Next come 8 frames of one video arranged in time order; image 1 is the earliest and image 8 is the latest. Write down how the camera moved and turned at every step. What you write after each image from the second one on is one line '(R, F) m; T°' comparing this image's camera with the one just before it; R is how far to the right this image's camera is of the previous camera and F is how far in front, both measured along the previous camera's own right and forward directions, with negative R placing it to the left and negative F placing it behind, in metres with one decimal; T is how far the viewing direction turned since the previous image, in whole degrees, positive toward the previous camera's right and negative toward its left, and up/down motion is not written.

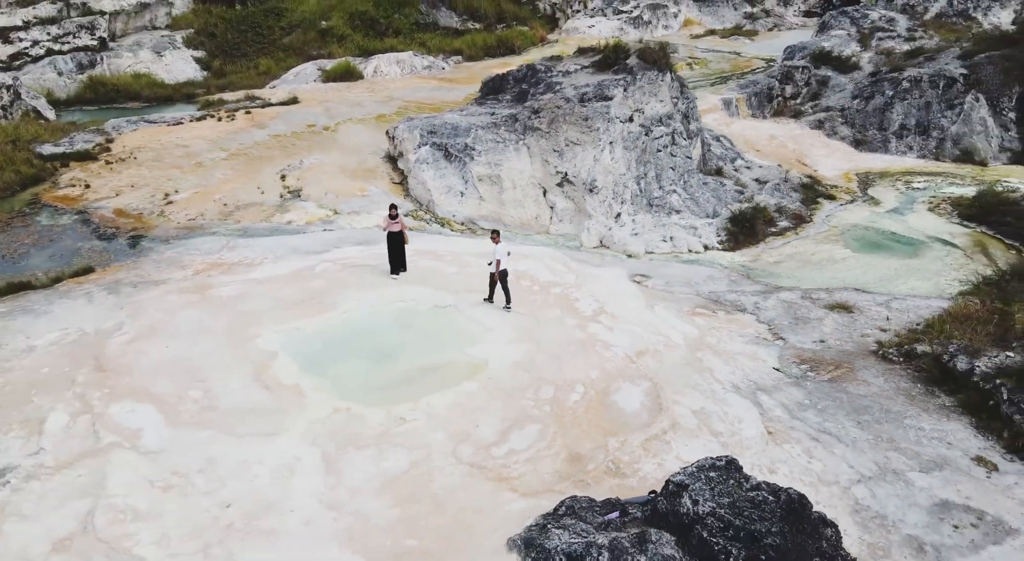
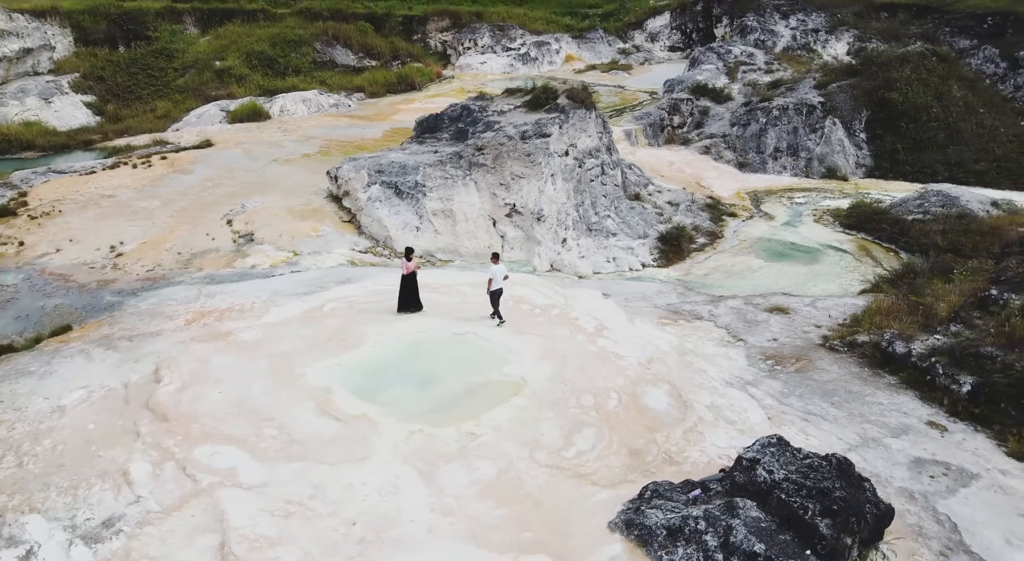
(-1.0, -0.3) m; +8°
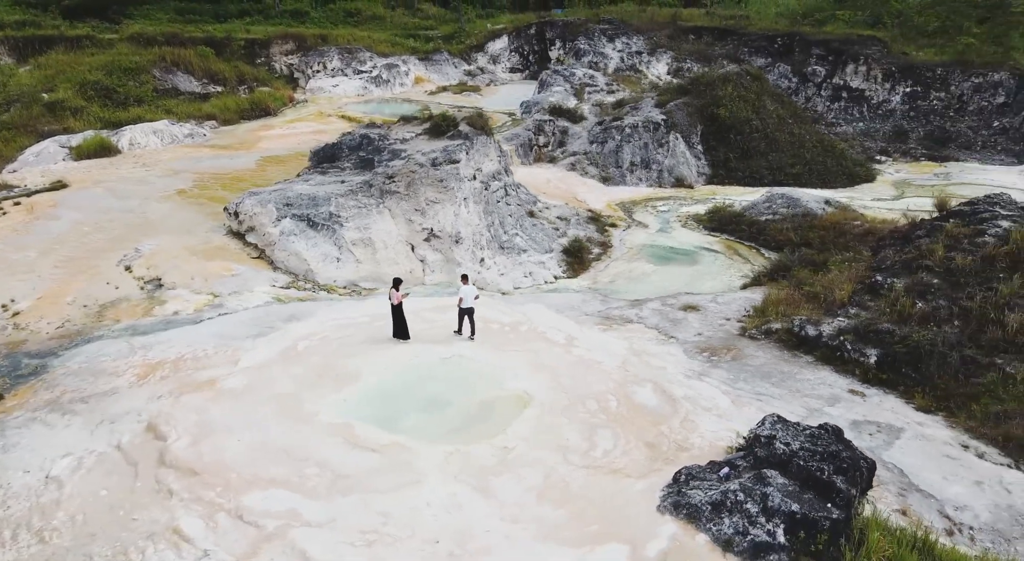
(-1.0, -0.2) m; +11°
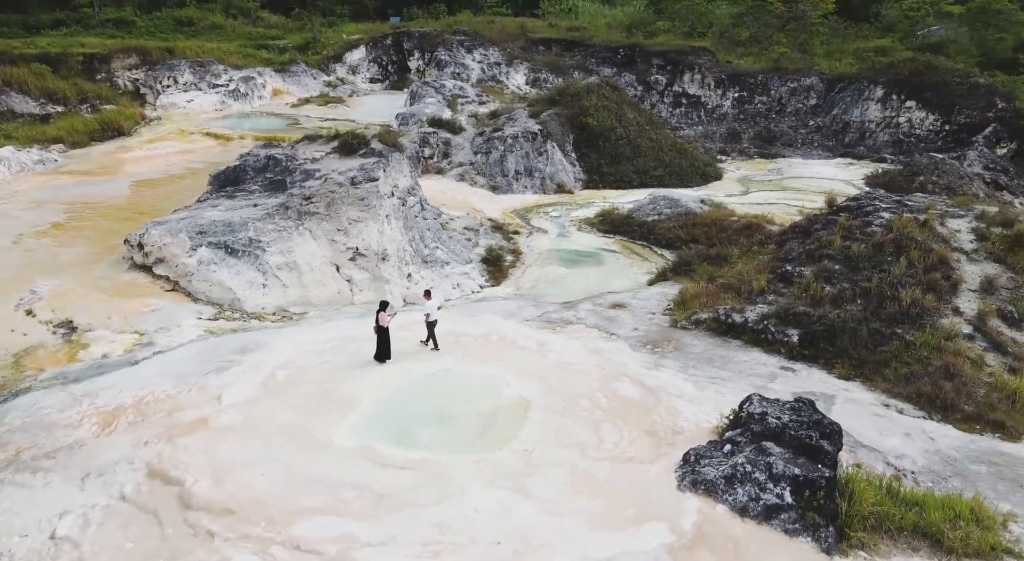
(-0.8, -0.1) m; +10°
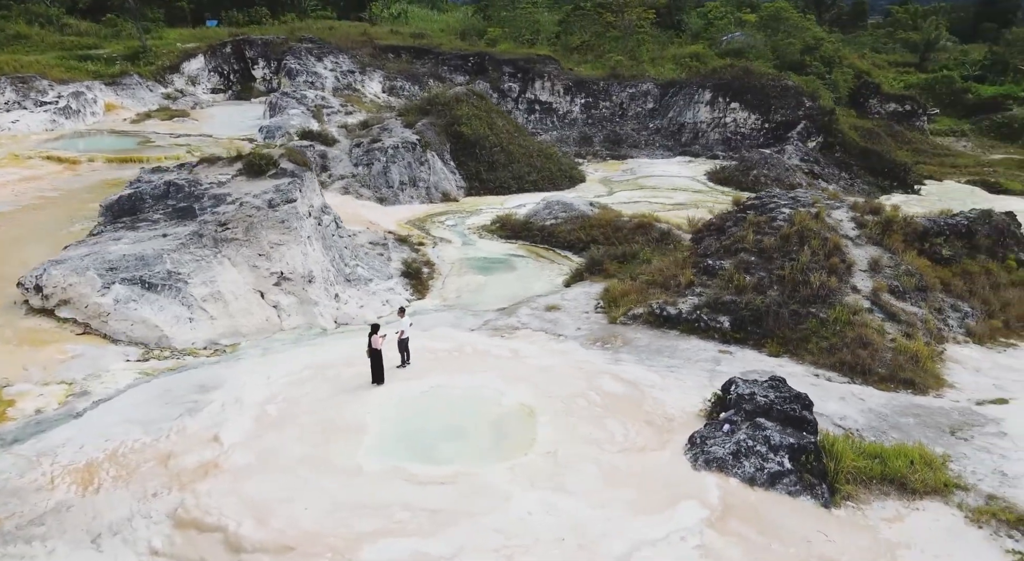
(-0.9, -0.1) m; +10°
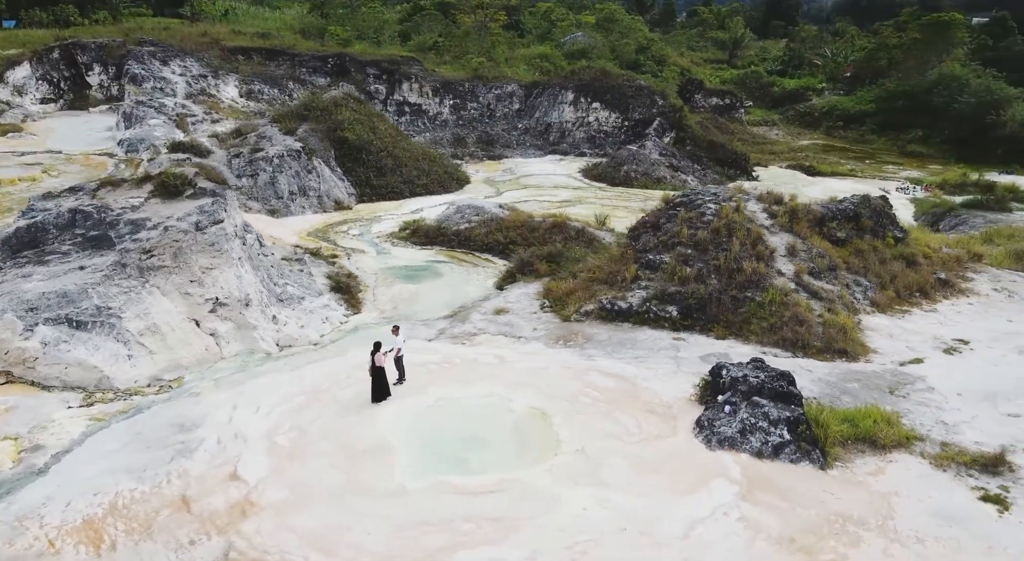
(-0.9, -0.1) m; +8°
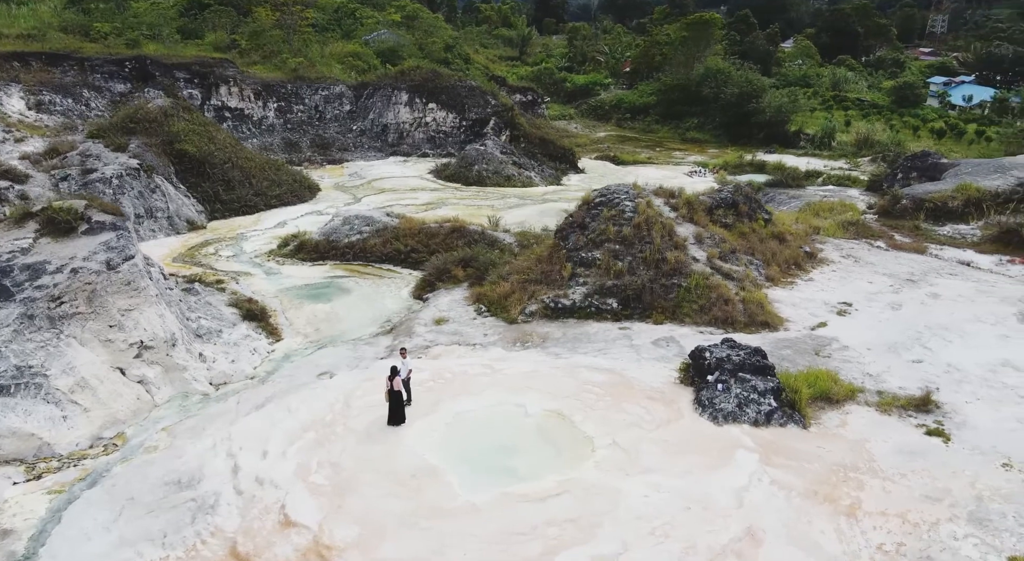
(-1.2, -0.2) m; +10°
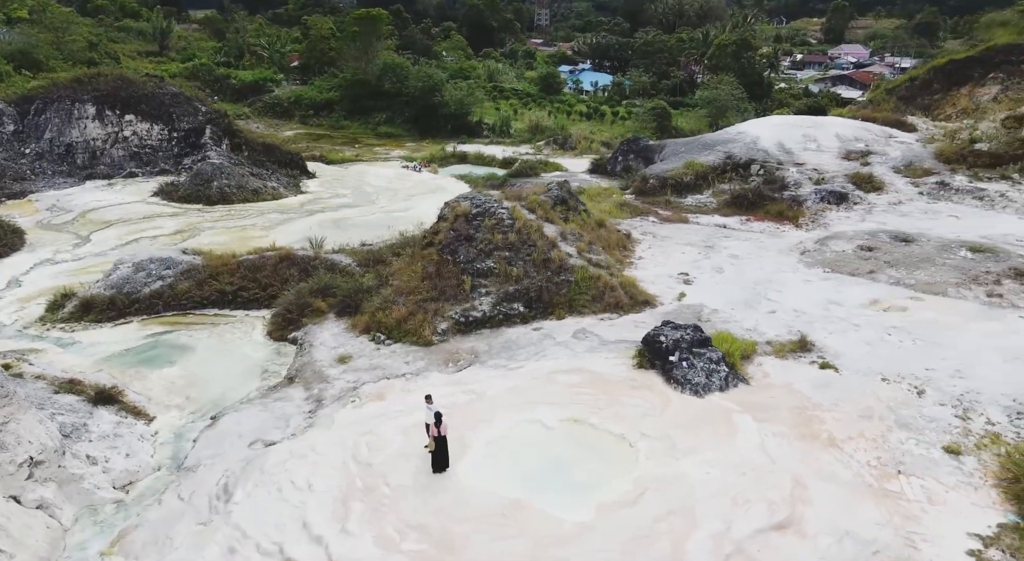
(-2.0, -0.5) m; +16°
